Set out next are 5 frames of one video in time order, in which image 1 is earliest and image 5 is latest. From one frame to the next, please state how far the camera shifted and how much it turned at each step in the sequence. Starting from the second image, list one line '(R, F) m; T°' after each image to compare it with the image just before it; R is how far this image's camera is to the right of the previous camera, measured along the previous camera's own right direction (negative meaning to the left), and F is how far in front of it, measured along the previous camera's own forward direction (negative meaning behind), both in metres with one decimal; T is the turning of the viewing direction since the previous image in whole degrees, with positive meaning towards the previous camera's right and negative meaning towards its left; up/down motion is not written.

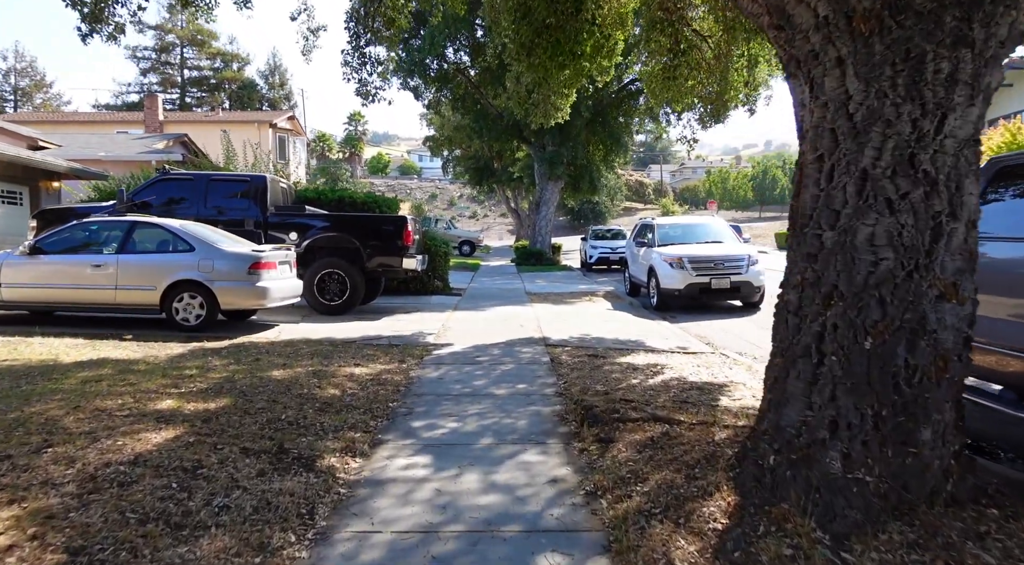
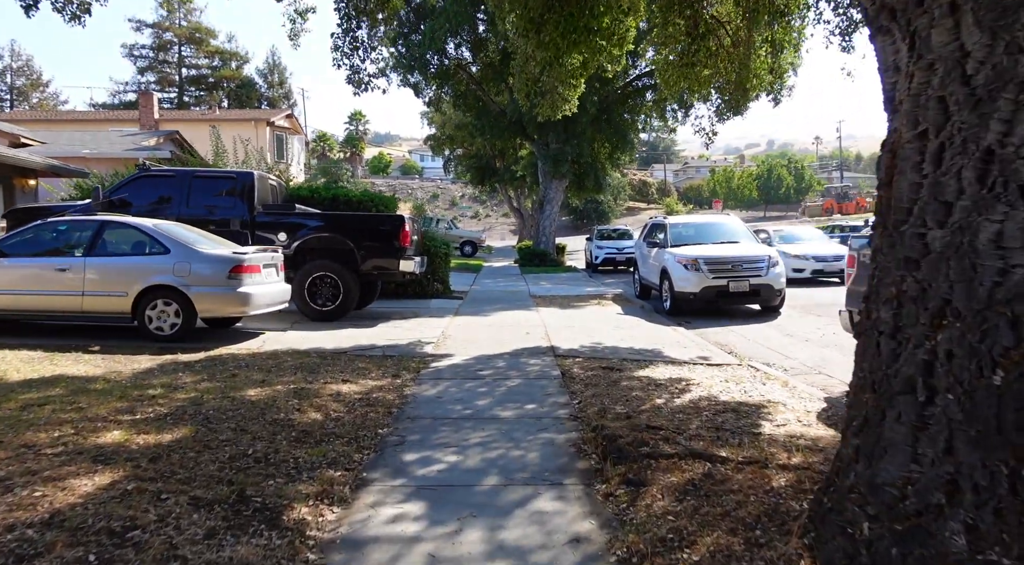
(0.0, +0.8) m; 0°
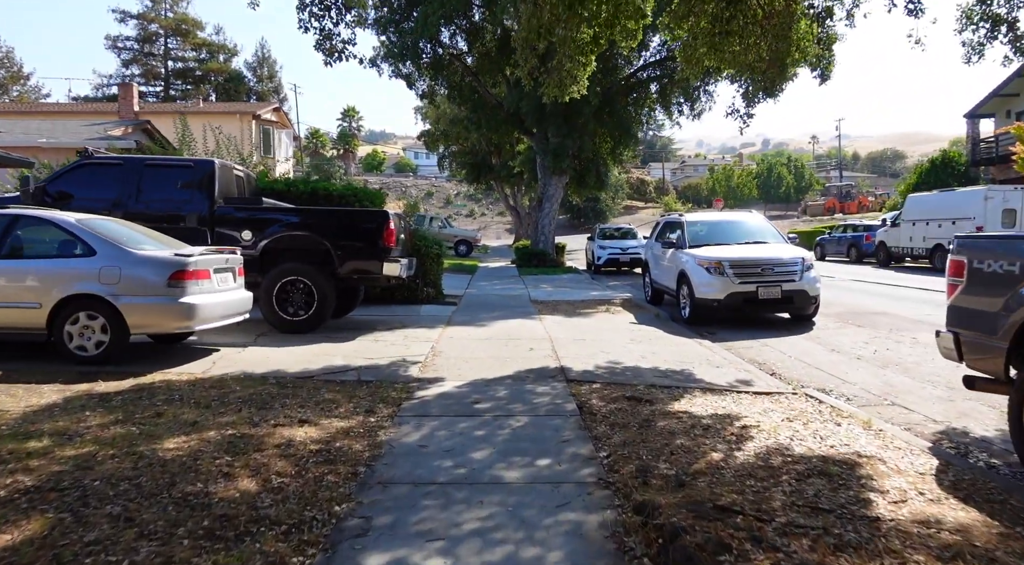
(-0.1, +1.4) m; 0°
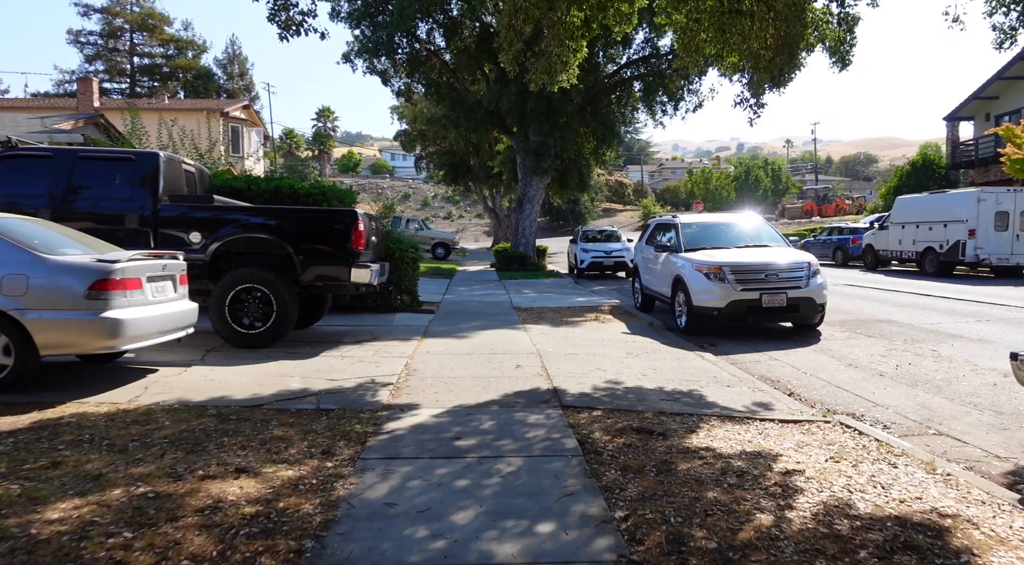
(-0.1, +0.9) m; +2°
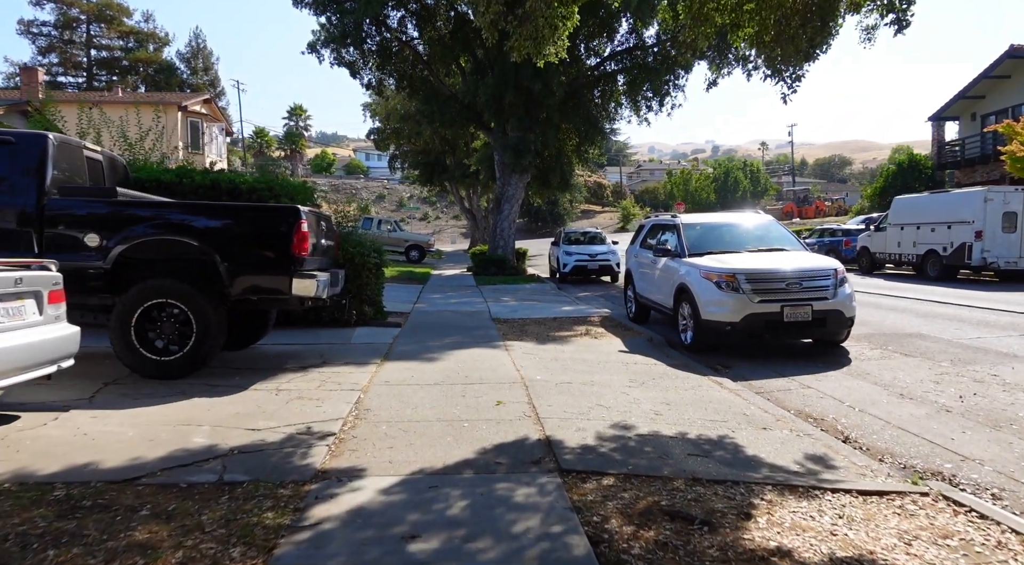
(0.0, +1.5) m; +2°
